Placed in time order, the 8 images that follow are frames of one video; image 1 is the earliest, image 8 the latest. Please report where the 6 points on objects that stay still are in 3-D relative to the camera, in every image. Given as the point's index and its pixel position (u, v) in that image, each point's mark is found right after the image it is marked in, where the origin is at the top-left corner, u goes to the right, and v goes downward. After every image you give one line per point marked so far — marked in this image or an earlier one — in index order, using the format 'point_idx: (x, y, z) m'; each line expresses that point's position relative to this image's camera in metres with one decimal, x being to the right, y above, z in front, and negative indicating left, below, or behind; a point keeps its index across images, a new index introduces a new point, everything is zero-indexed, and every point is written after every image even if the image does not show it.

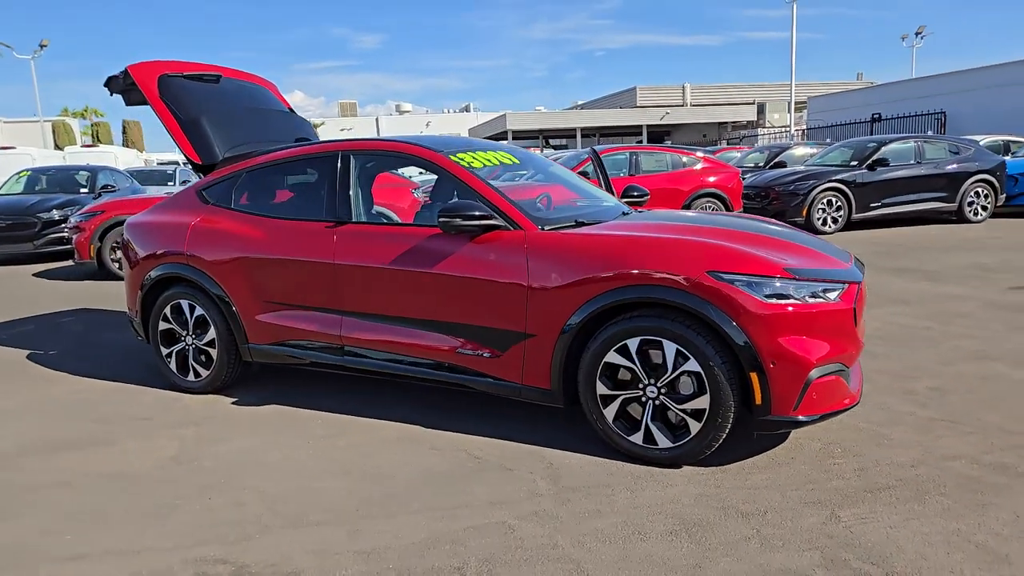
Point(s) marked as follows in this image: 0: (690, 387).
0: (+0.8, -0.5, +3.2) m
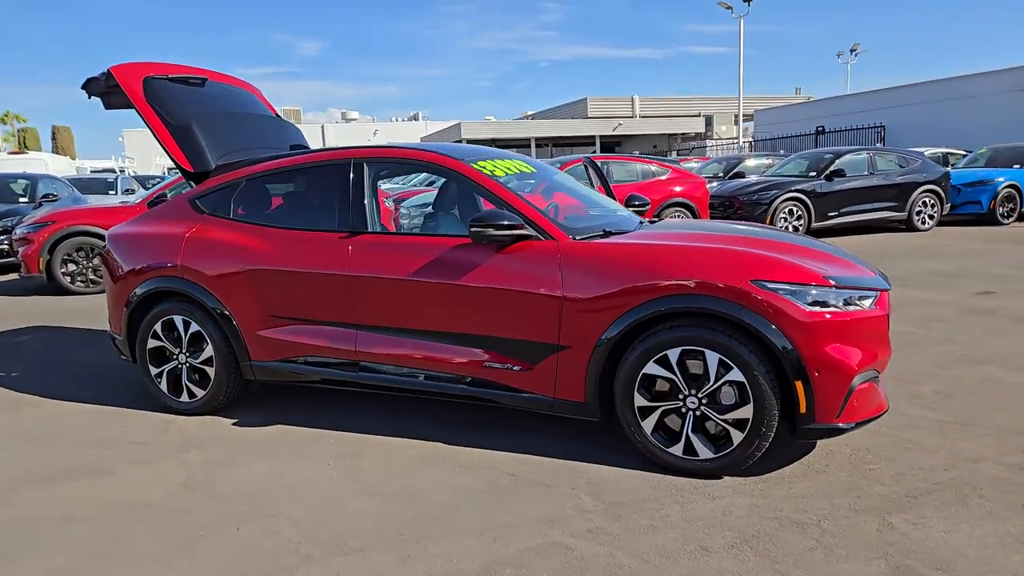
0: (+1.0, -0.5, +3.1) m
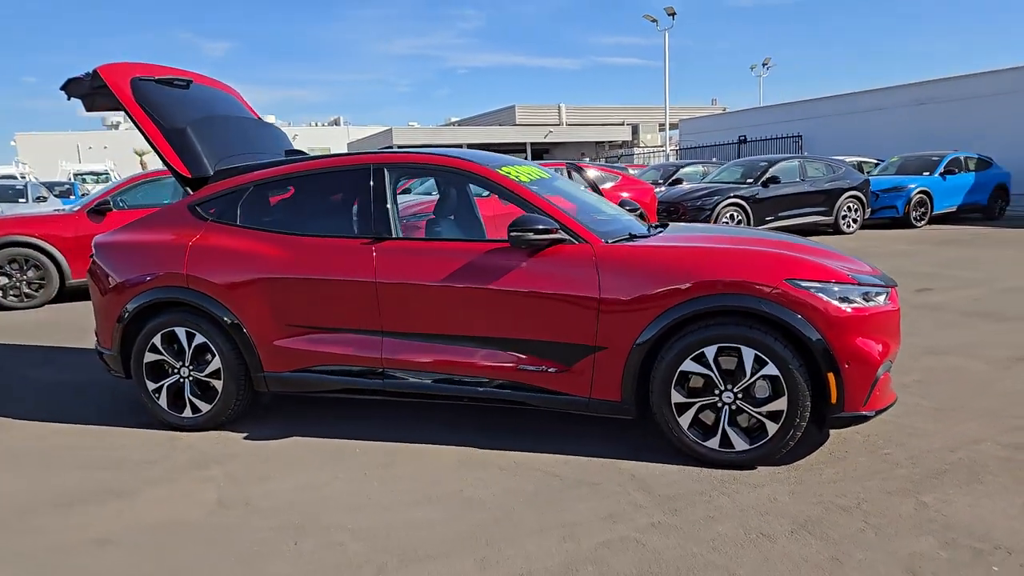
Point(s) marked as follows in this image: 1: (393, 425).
0: (+1.2, -0.5, +3.3) m
1: (-0.7, -0.8, +4.1) m
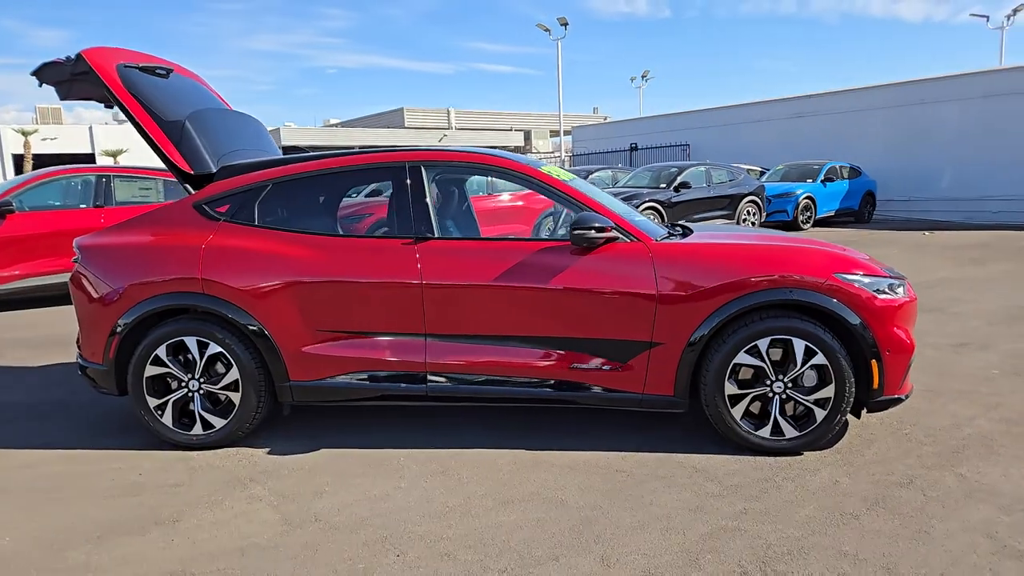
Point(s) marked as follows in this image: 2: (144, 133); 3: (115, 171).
0: (+1.6, -0.5, +3.5) m
1: (-0.5, -0.8, +4.0) m
2: (-2.2, +0.9, +3.9) m
3: (-5.2, +1.5, +8.8) m
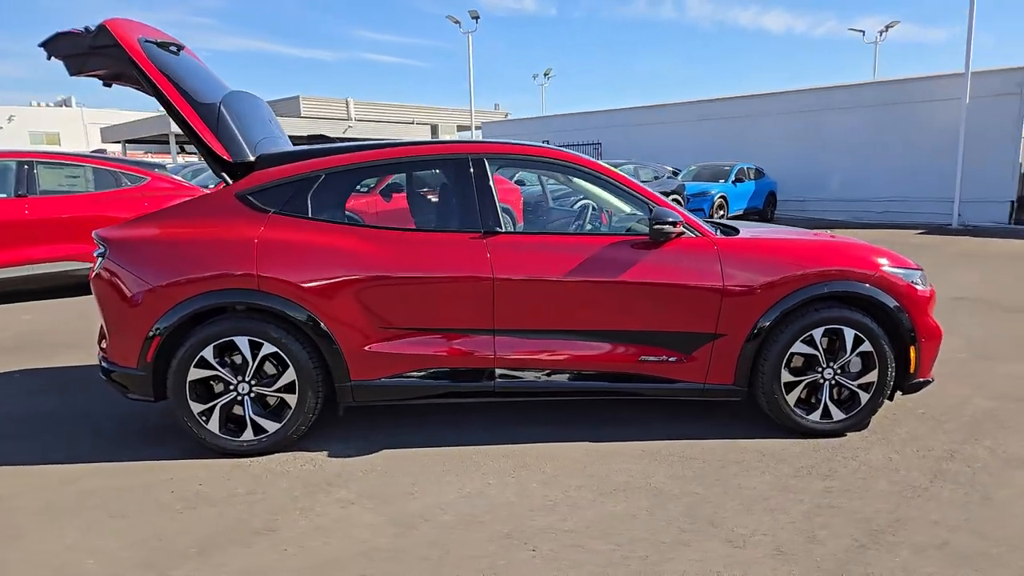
0: (+2.0, -0.4, +3.8) m
1: (-0.2, -0.8, +4.0) m
2: (-1.8, +0.9, +3.6) m
3: (-5.6, +1.5, +8.0) m
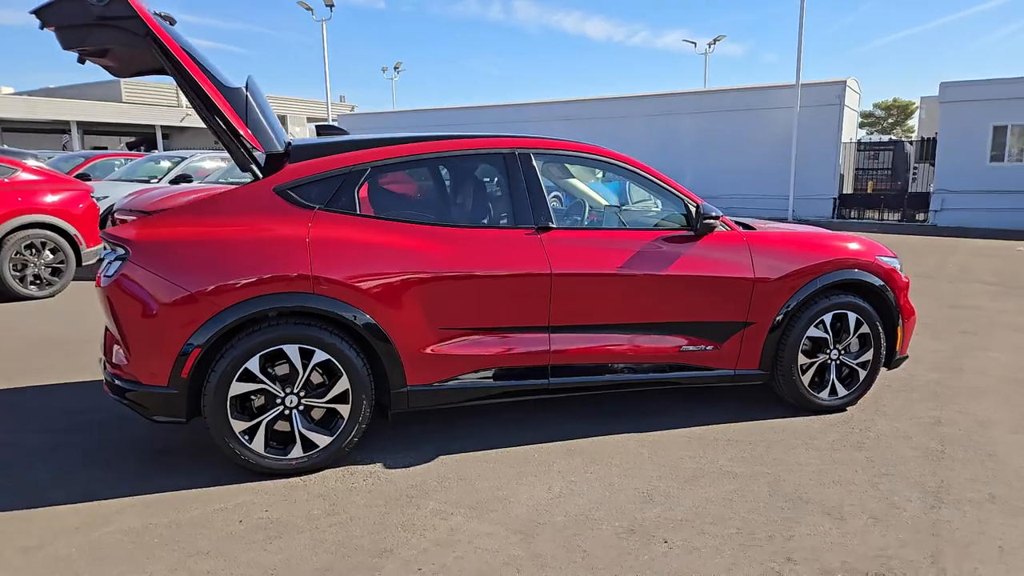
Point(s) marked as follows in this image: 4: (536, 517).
0: (+2.2, -0.4, +4.3) m
1: (+0.1, -0.8, +3.9) m
2: (-1.5, +0.9, +3.2) m
3: (-6.1, +1.4, +6.6) m
4: (+0.1, -1.0, +2.9) m
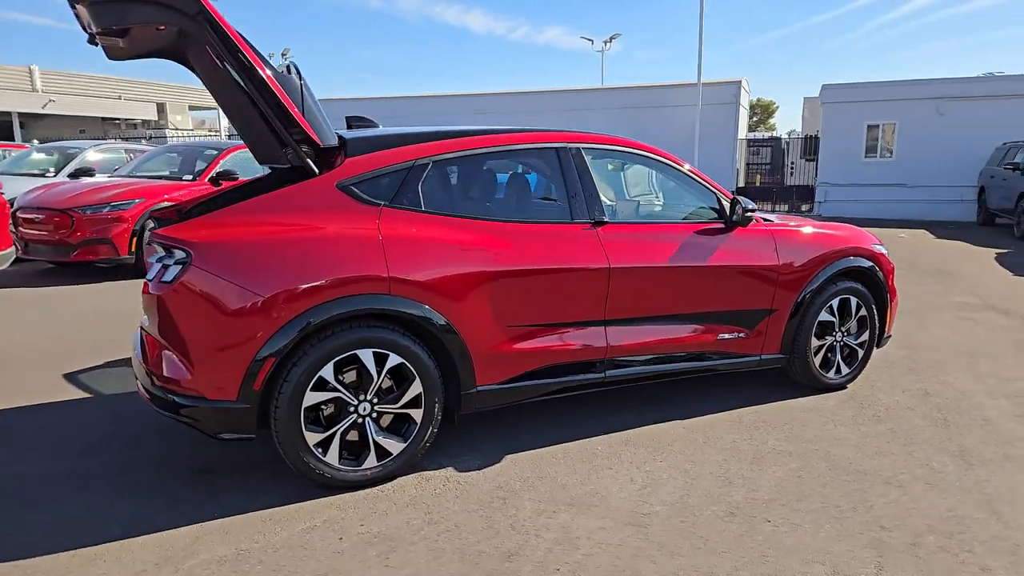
0: (+2.3, -0.3, +4.6) m
1: (+0.4, -0.8, +3.9) m
2: (-1.1, +0.9, +3.0) m
3: (-6.3, +1.3, +5.5) m
4: (+0.5, -1.0, +2.9) m
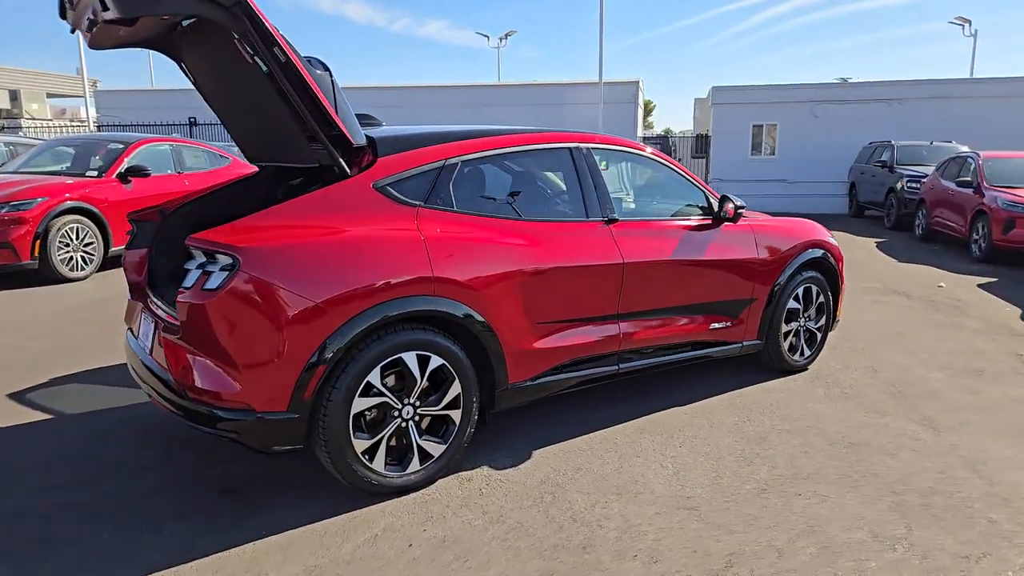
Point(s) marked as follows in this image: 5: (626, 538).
0: (+2.3, -0.2, +5.0) m
1: (+0.4, -0.7, +4.1) m
2: (-0.9, +0.9, +2.8) m
3: (-6.4, +1.1, +4.5) m
4: (+0.8, -0.9, +3.1) m
5: (+0.5, -1.0, +2.7) m
